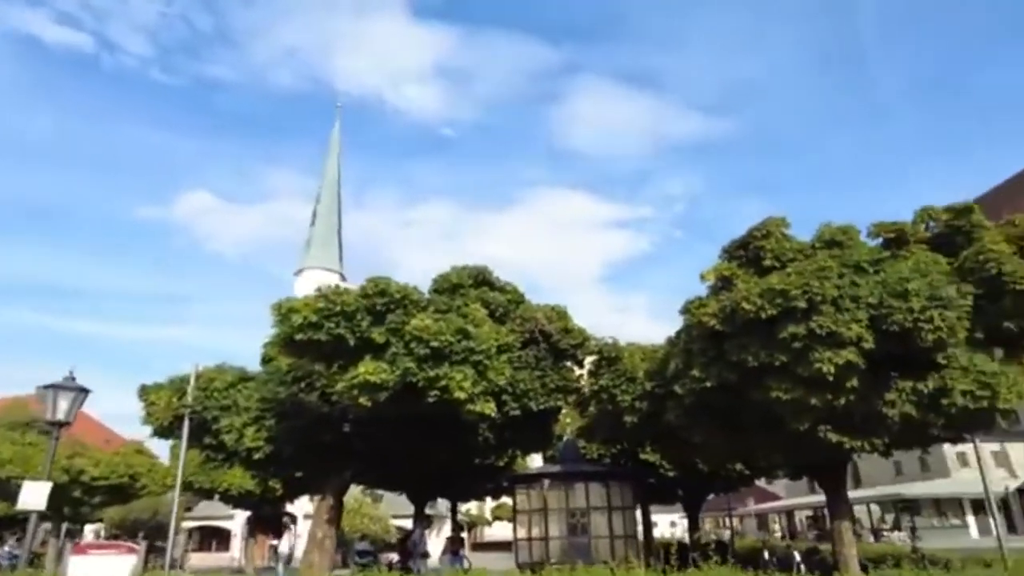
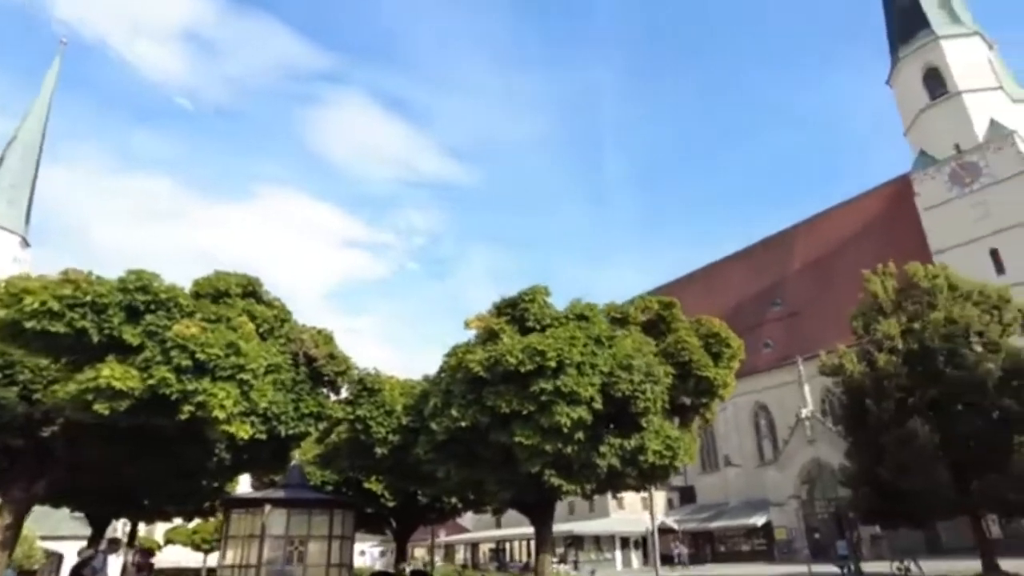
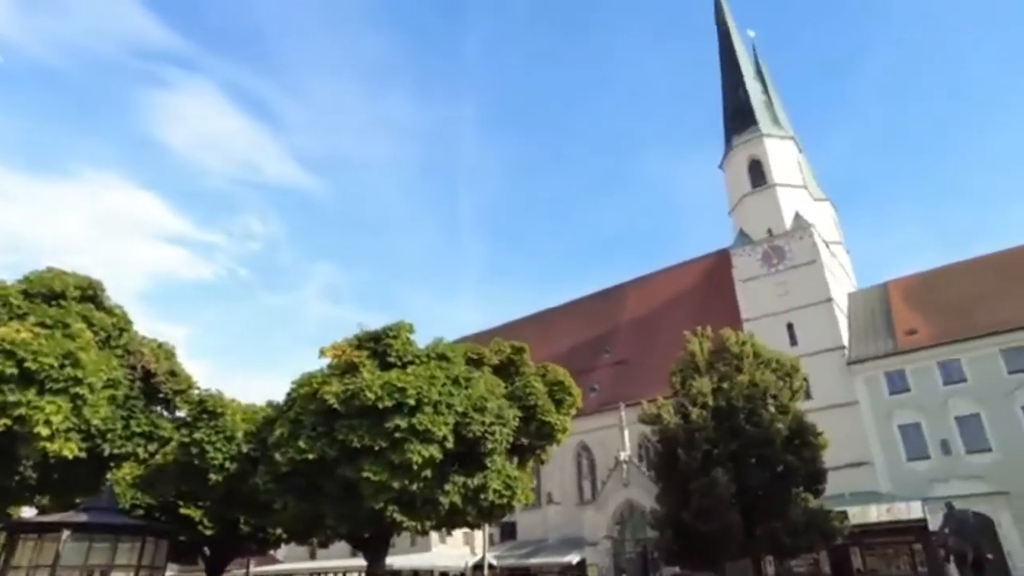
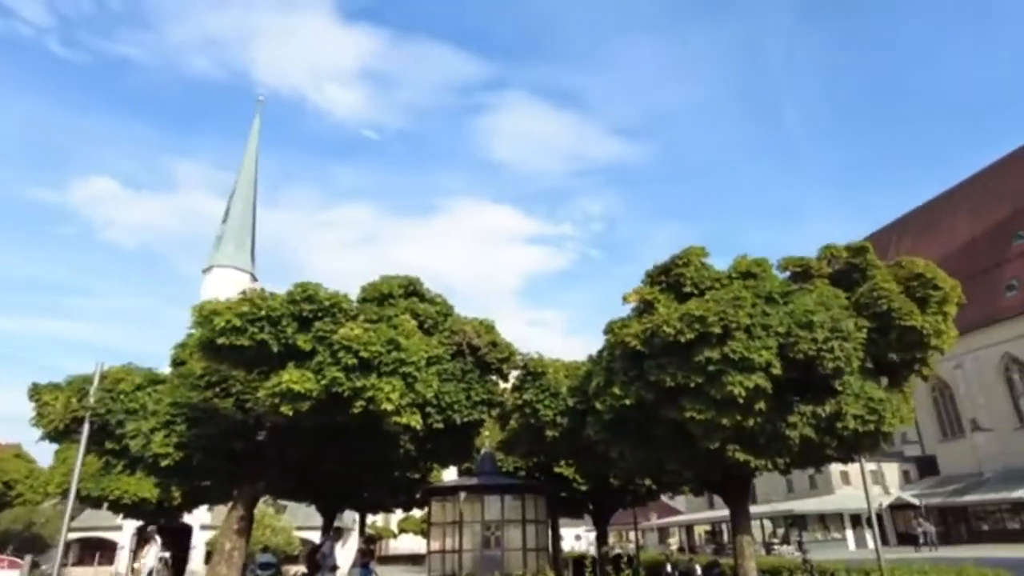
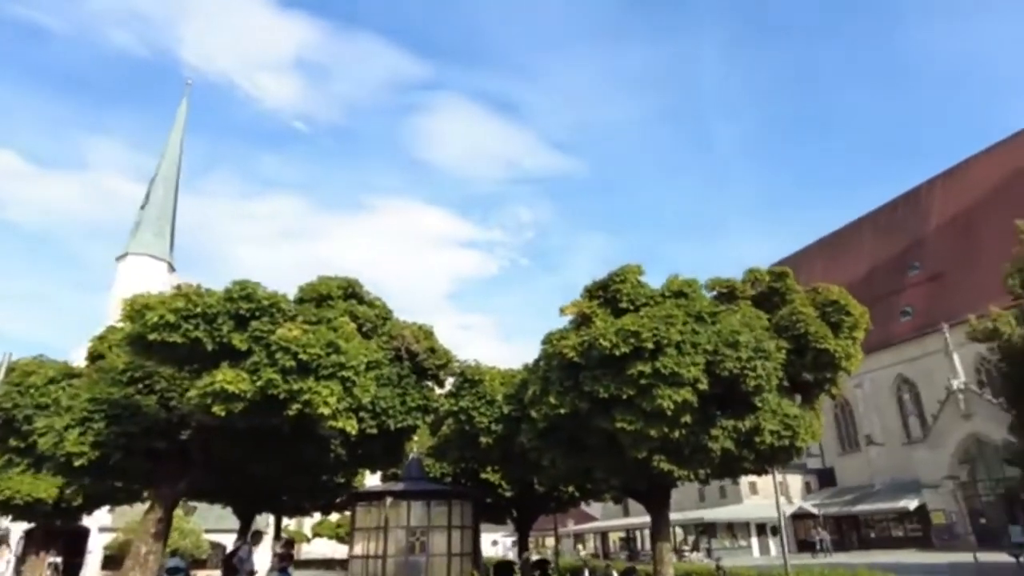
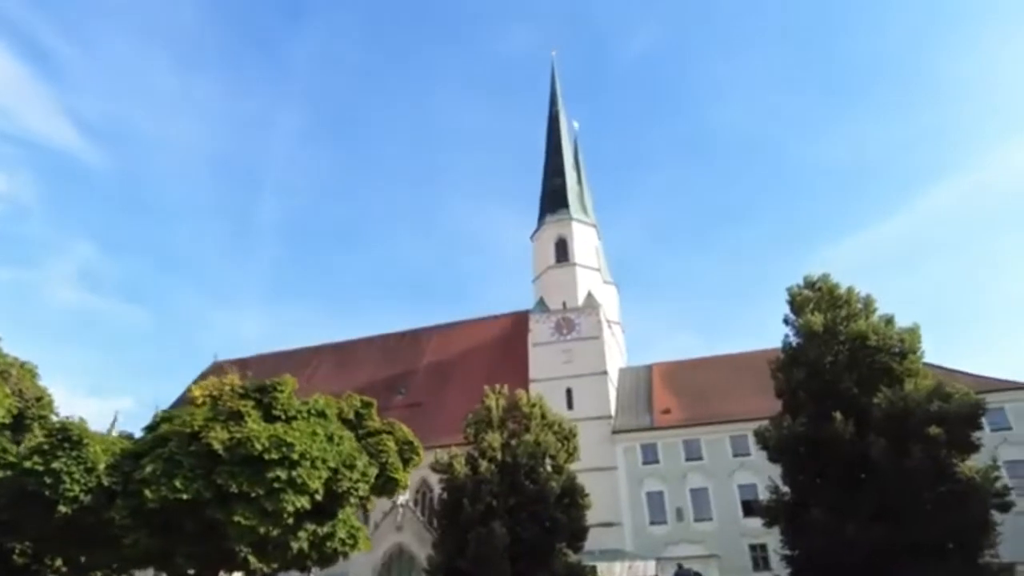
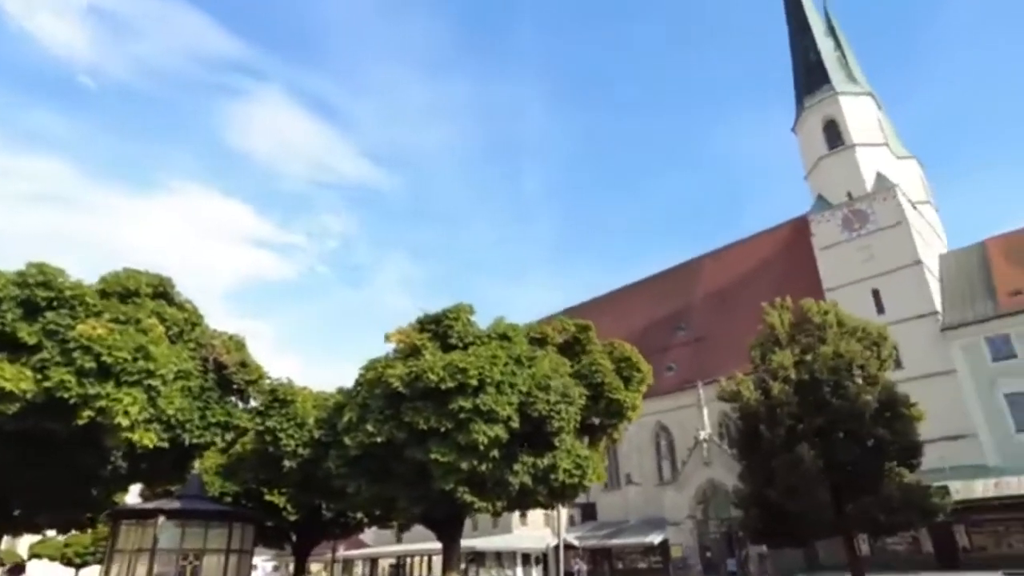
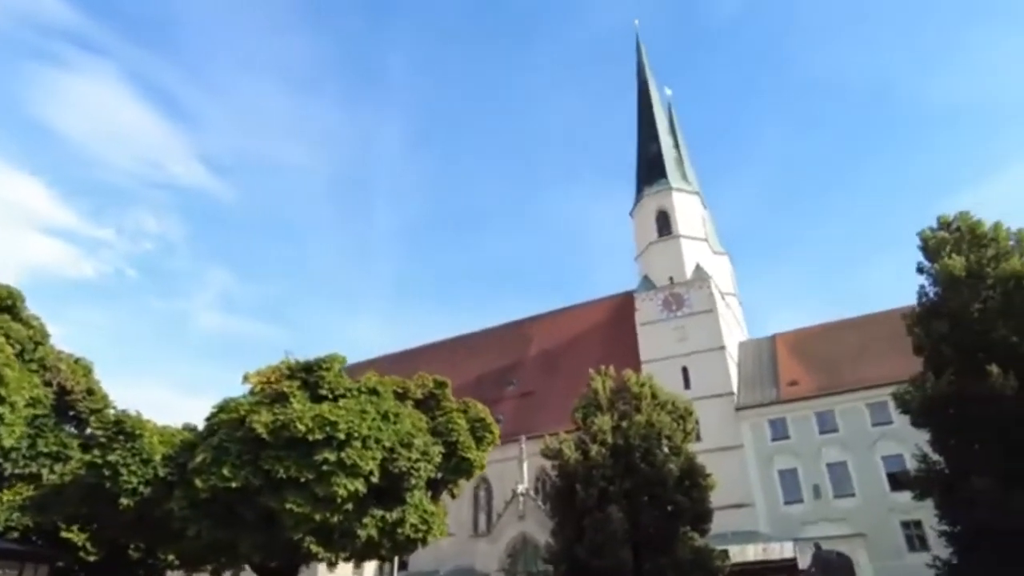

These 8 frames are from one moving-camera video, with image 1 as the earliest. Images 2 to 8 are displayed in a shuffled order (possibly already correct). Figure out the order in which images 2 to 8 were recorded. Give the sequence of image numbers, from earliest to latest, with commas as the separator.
4, 5, 2, 7, 3, 8, 6
